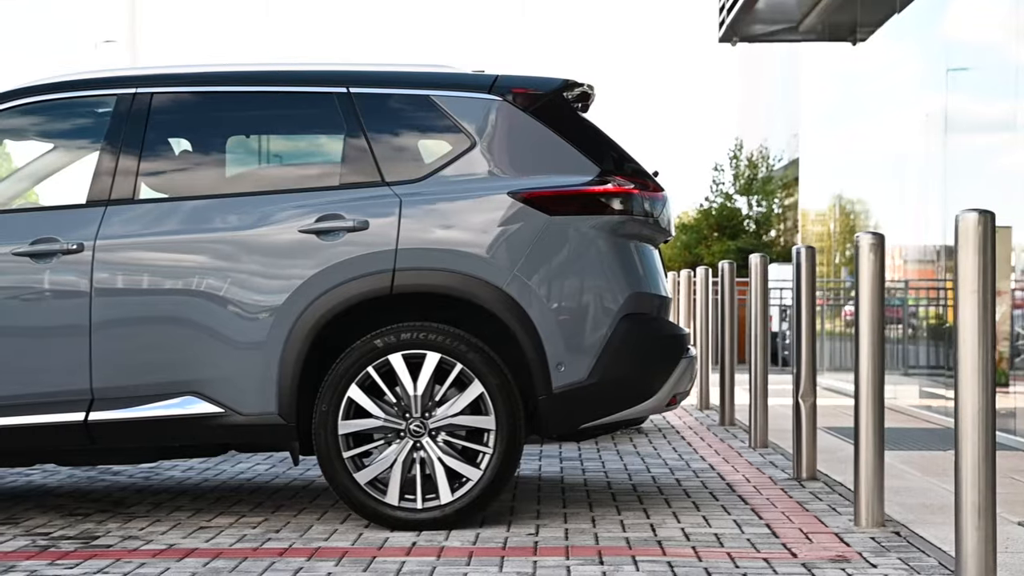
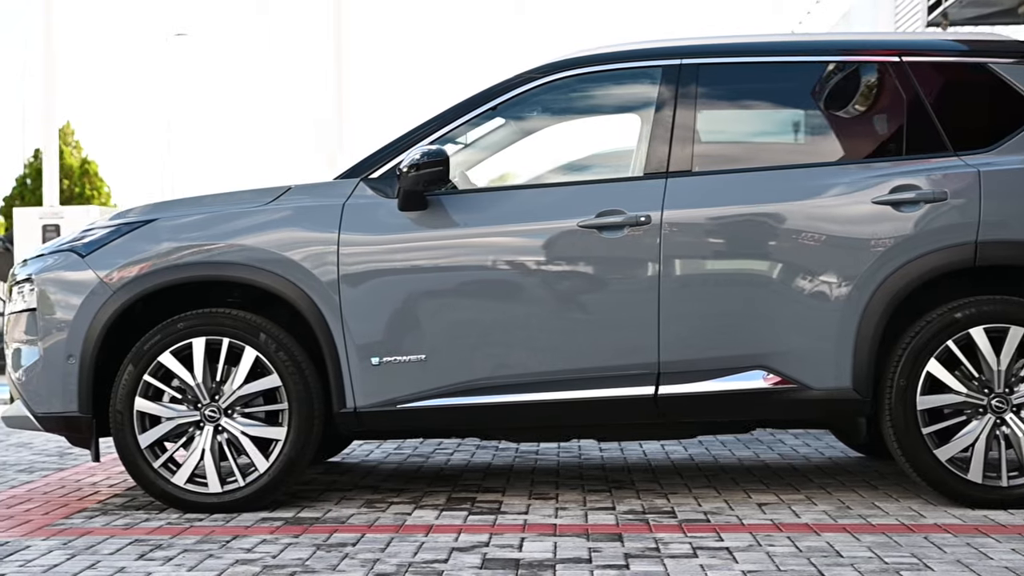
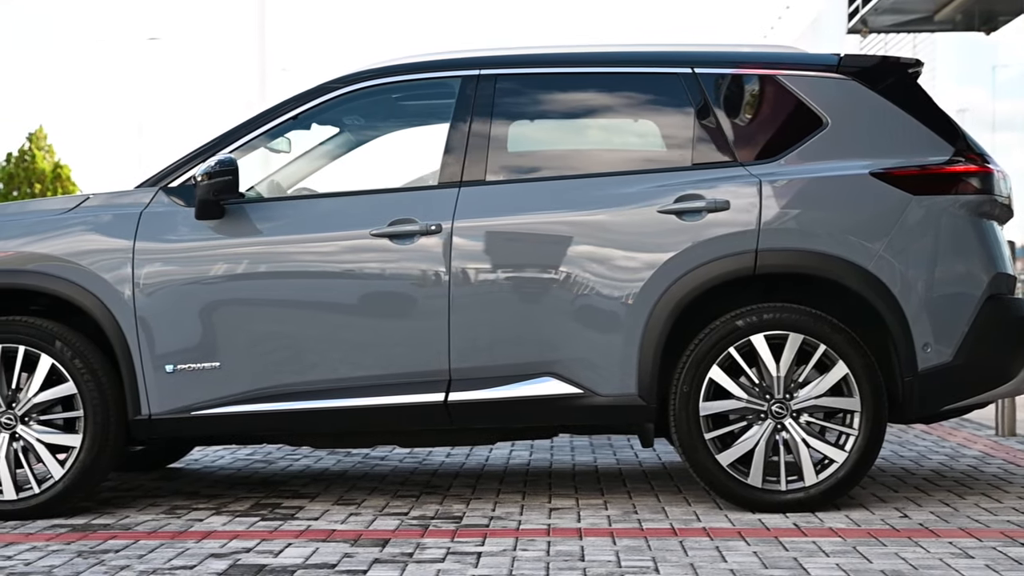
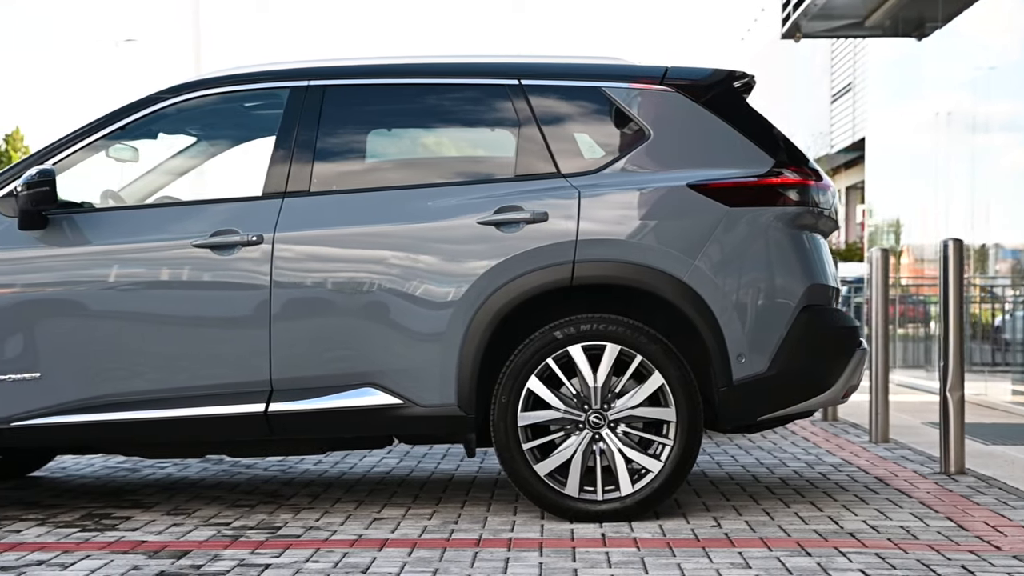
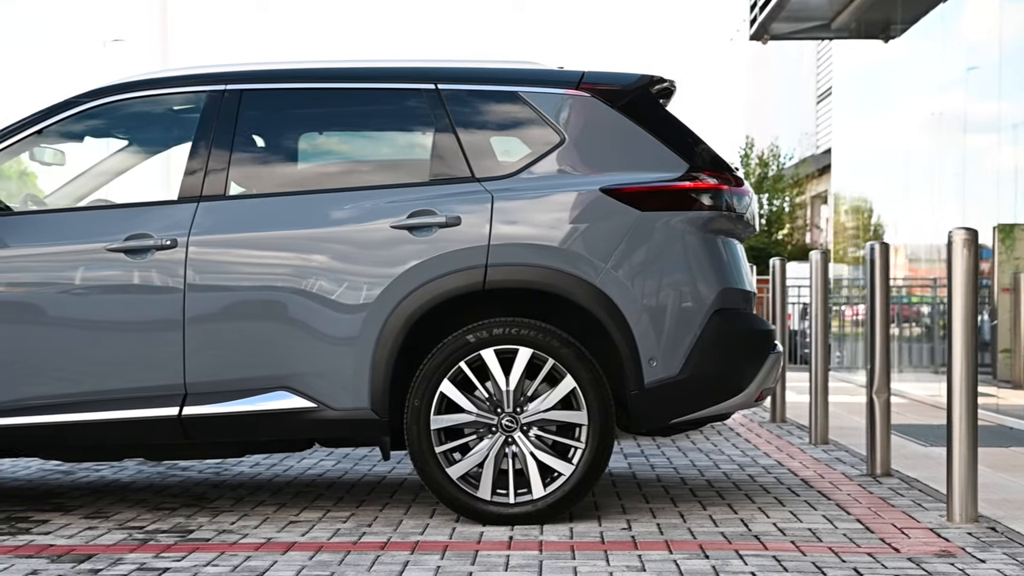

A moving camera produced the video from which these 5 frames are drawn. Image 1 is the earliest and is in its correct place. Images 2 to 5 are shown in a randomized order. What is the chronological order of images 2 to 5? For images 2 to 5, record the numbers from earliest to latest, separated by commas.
5, 4, 3, 2
